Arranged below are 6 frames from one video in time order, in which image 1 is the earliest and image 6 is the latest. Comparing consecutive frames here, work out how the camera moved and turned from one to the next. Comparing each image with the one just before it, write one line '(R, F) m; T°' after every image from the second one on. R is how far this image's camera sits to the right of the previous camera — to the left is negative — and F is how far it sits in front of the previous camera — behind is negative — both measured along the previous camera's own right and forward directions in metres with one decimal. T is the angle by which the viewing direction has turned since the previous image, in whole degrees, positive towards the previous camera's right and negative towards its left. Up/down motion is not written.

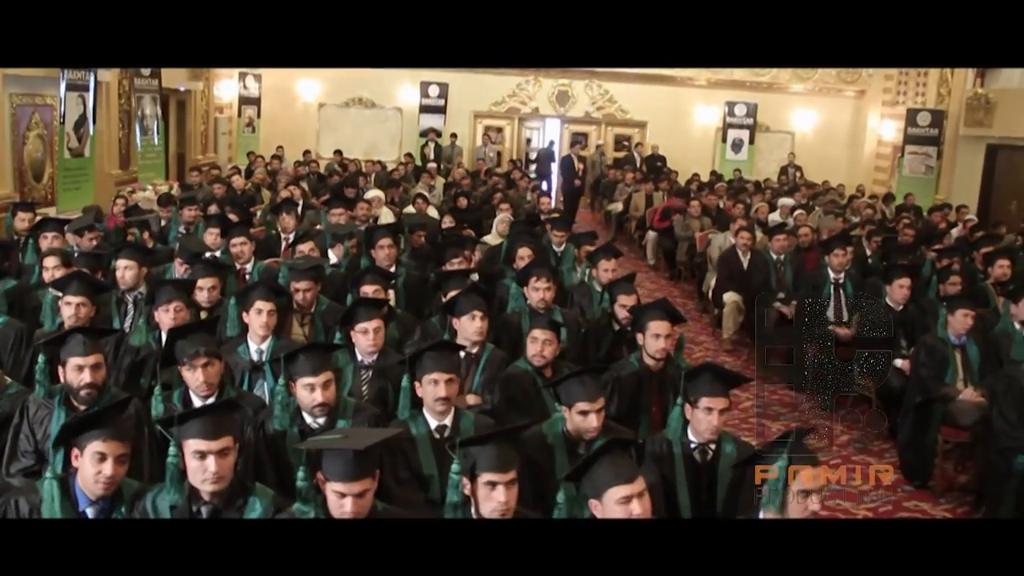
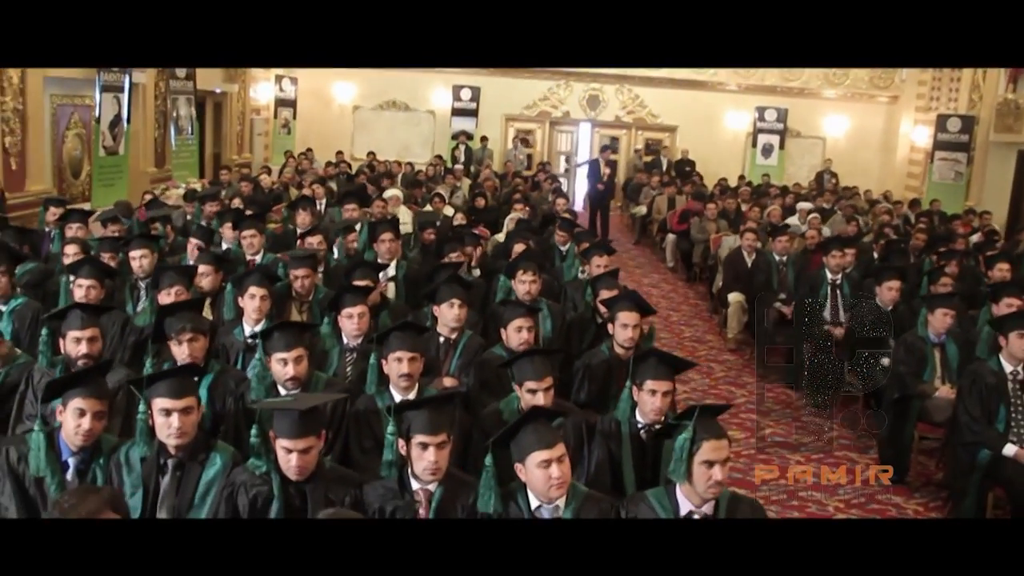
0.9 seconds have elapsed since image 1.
(+0.4, -0.3) m; -2°
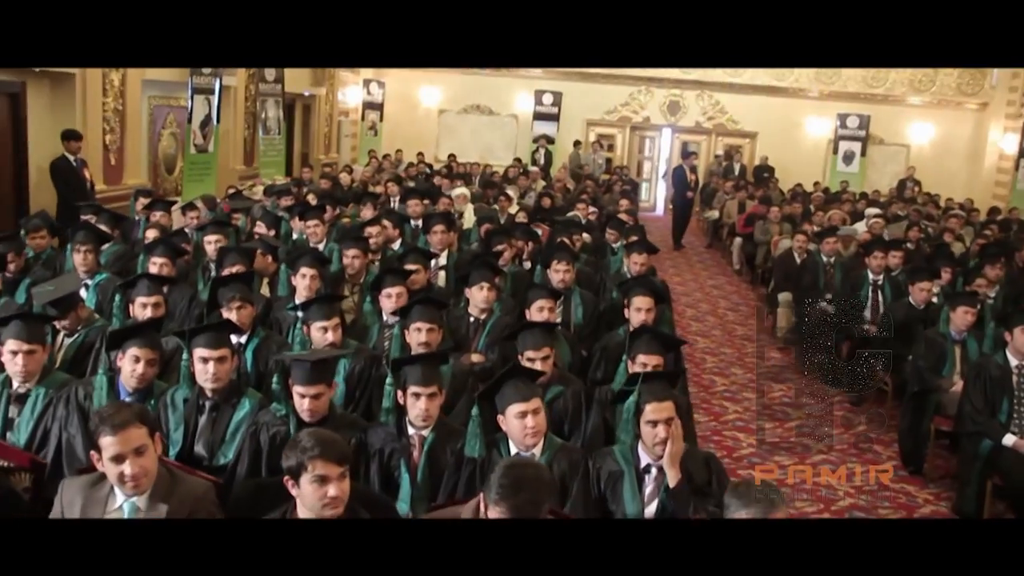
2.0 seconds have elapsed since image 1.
(+0.4, -0.5) m; -5°
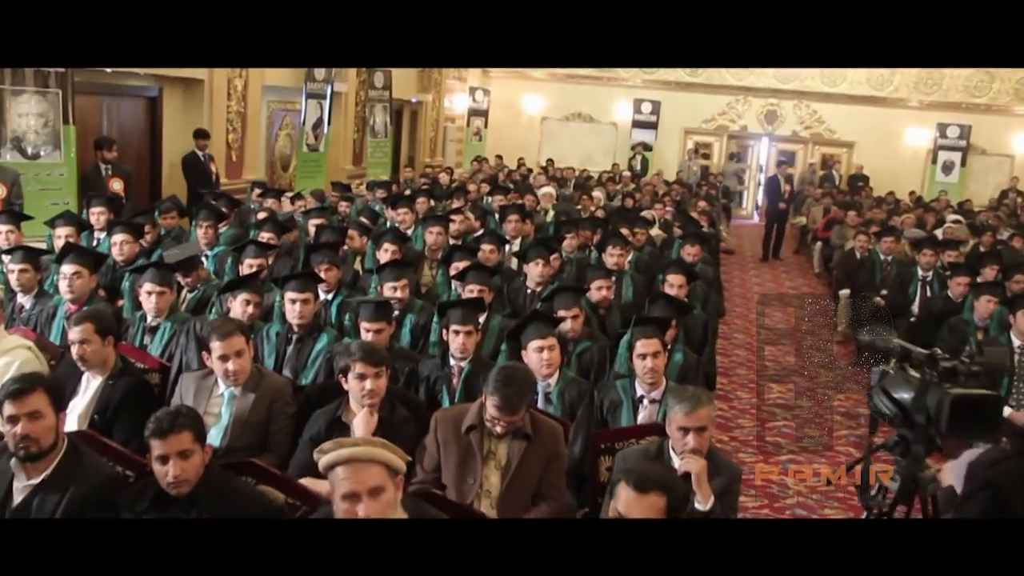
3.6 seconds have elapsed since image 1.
(+0.4, -0.9) m; -6°
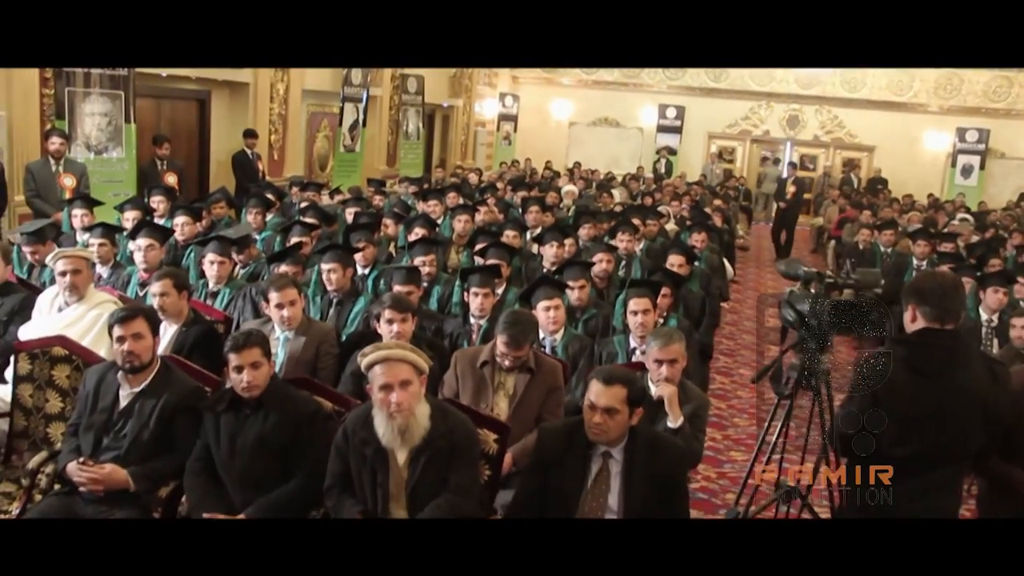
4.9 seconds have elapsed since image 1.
(+0.1, -0.8) m; -2°
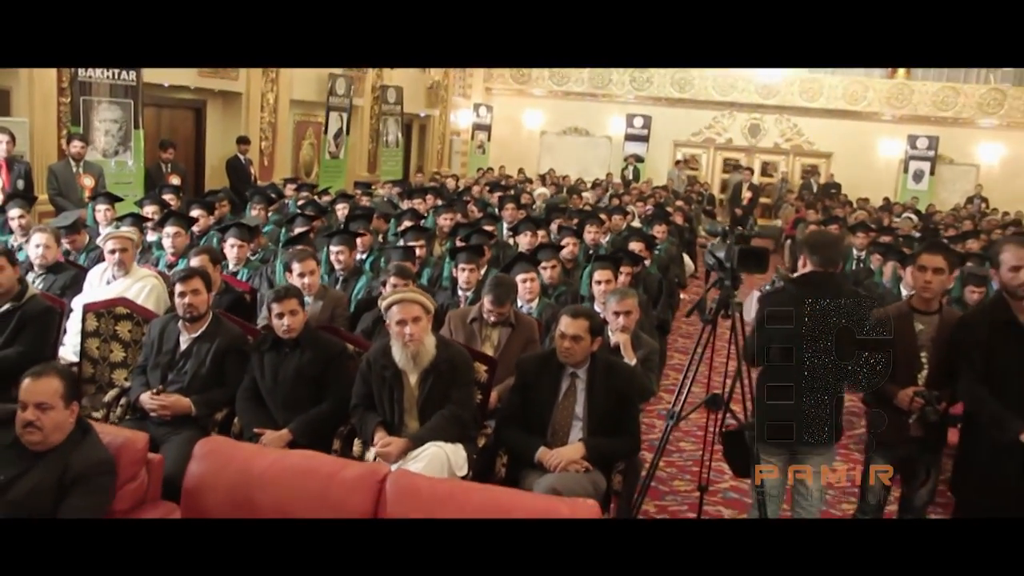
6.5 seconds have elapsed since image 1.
(-0.1, -1.0) m; +2°
